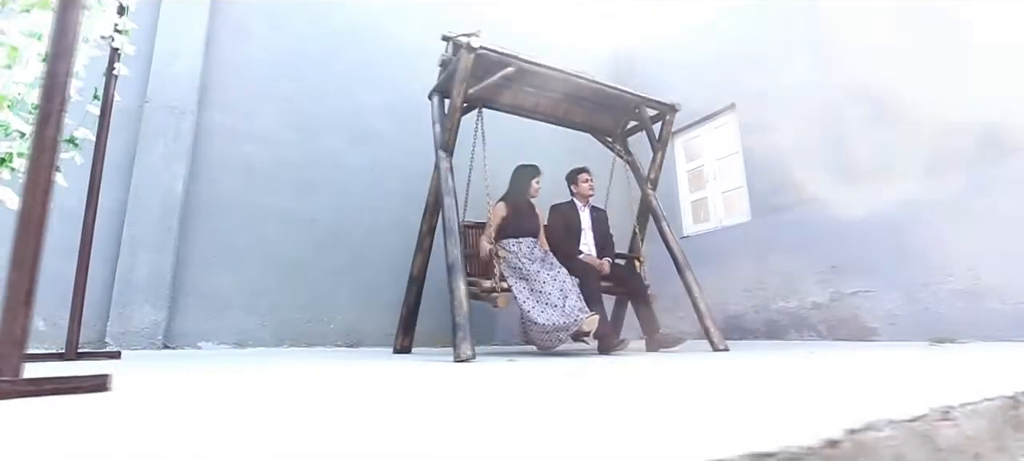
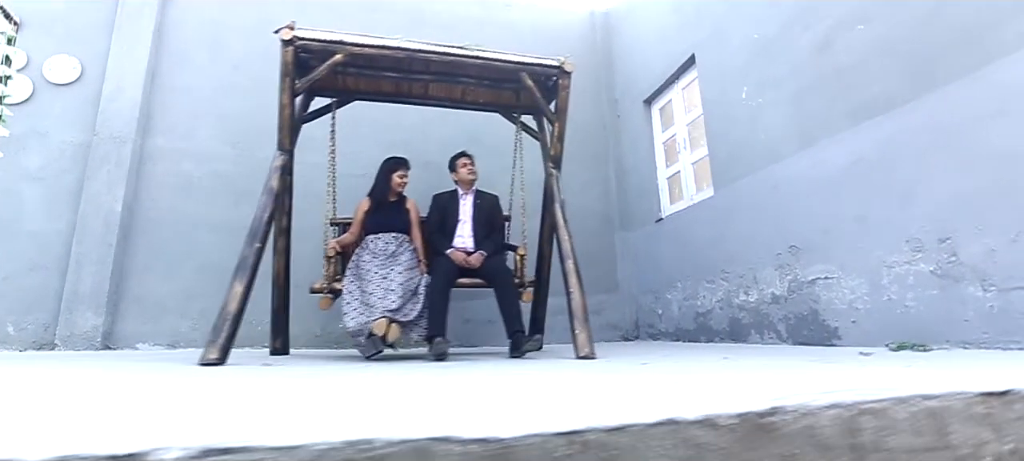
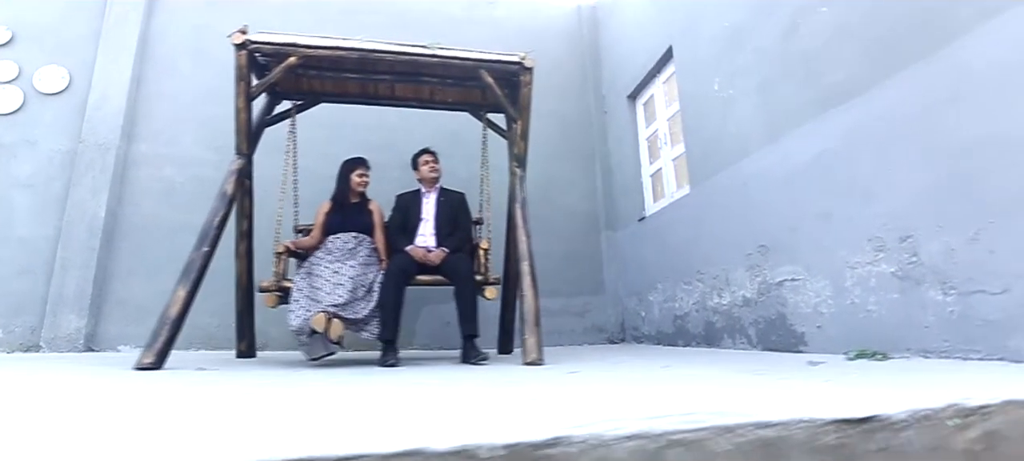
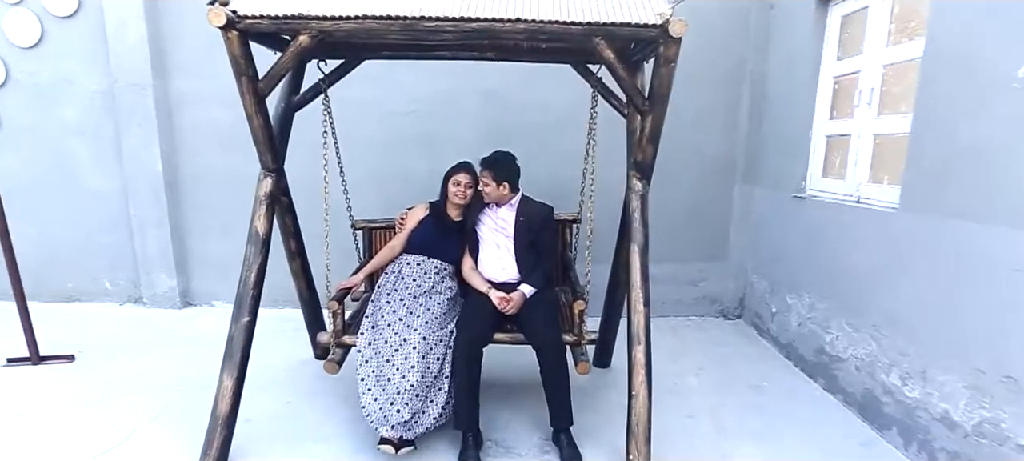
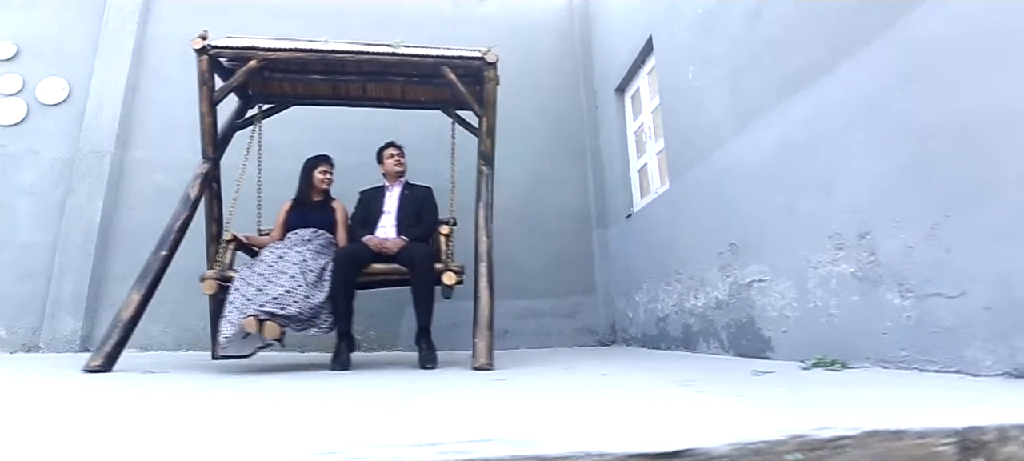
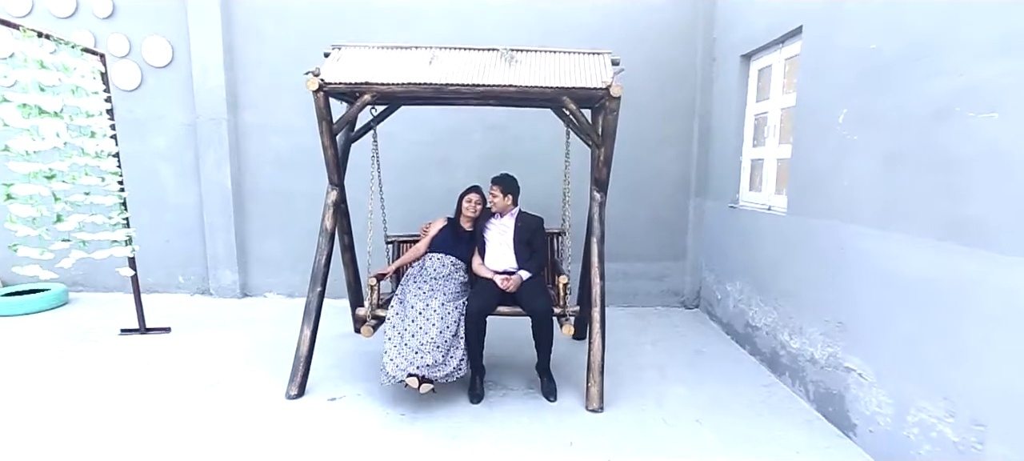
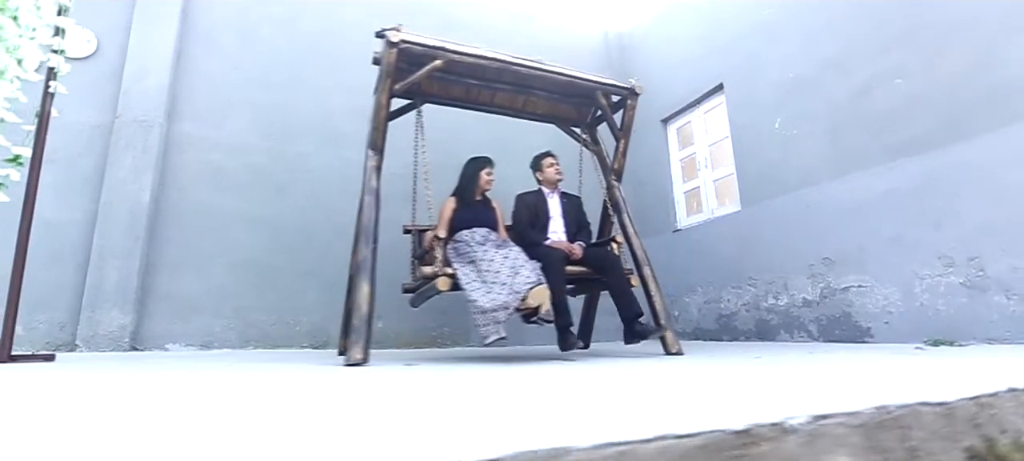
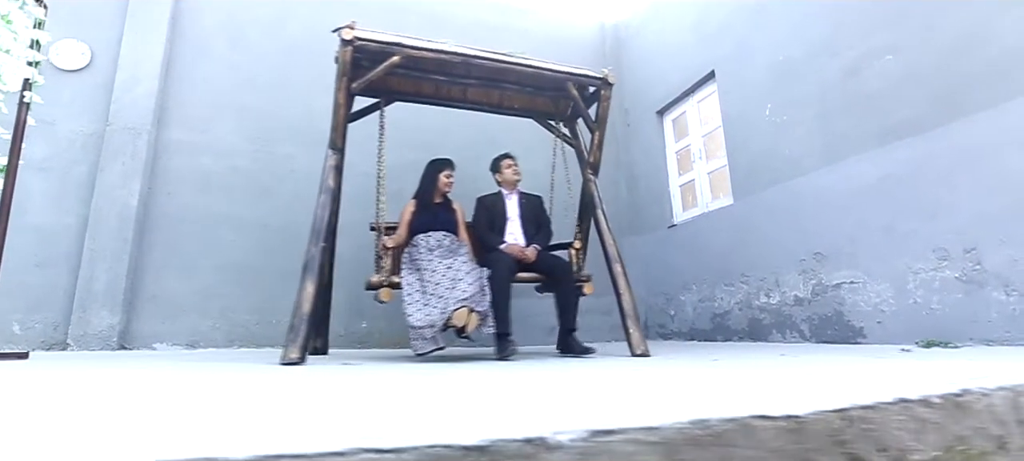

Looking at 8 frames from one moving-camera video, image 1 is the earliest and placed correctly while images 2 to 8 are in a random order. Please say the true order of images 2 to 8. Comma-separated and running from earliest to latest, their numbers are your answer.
7, 8, 2, 3, 5, 6, 4
